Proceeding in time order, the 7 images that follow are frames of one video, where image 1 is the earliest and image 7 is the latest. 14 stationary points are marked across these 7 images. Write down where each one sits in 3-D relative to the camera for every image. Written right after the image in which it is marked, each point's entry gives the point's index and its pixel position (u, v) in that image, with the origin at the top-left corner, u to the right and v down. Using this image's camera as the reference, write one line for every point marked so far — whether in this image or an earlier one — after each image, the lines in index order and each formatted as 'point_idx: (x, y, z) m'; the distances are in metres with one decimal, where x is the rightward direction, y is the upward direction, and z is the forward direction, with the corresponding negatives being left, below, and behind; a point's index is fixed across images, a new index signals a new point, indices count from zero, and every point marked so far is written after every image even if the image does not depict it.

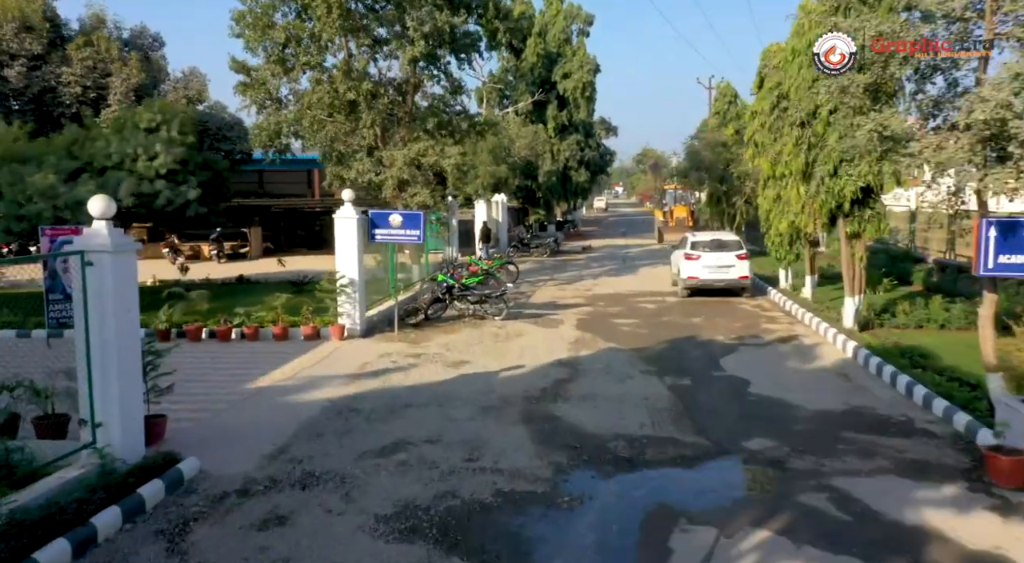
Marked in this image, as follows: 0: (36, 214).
0: (-7.4, +1.0, +12.4) m
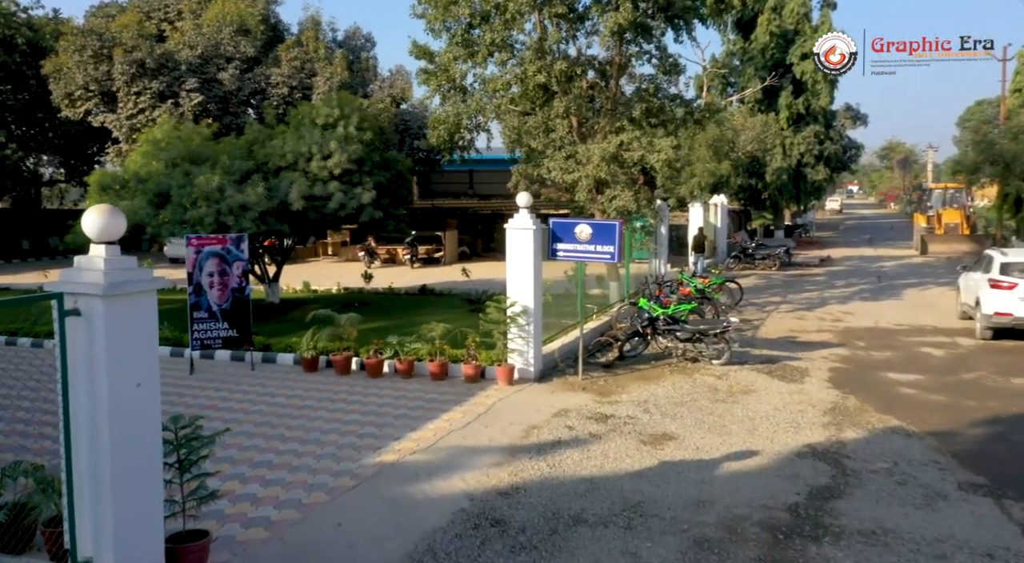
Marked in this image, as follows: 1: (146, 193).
0: (-4.5, +0.9, +11.4) m
1: (-5.4, +1.3, +11.9) m
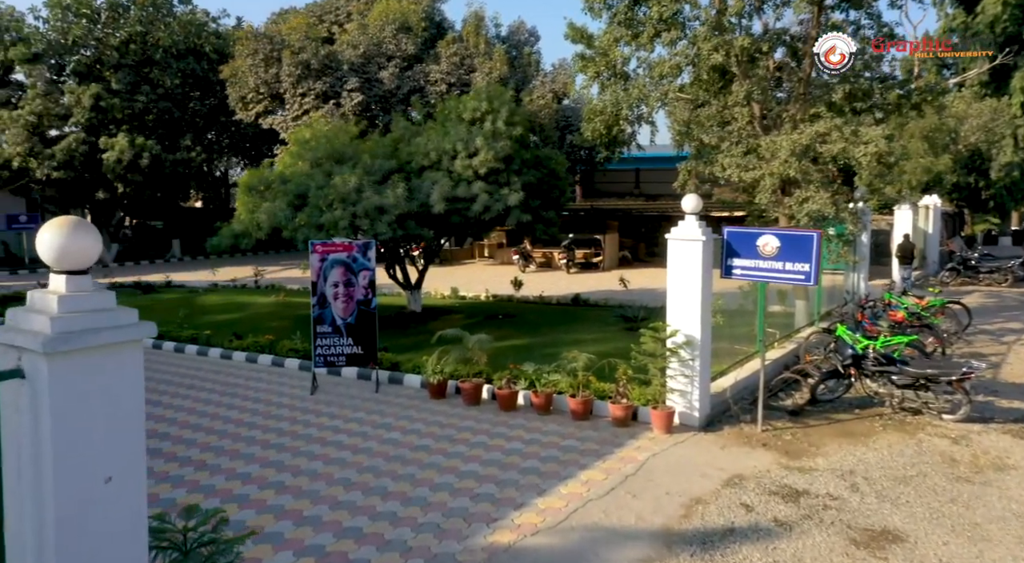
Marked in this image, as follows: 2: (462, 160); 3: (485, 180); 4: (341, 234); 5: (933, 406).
0: (-2.4, +0.8, +10.6) m
1: (-3.2, +1.2, +11.3) m
2: (-0.7, +1.7, +11.3) m
3: (-0.4, +1.5, +11.5) m
4: (-2.3, +0.6, +10.7) m
5: (+3.5, -1.0, +6.7) m
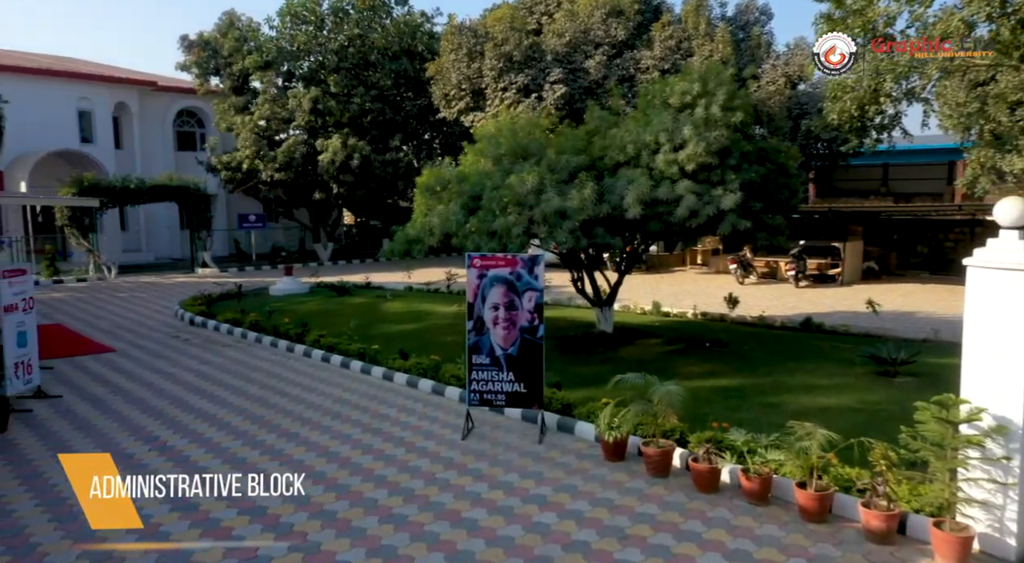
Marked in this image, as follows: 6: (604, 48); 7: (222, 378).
0: (-0.1, +0.6, +9.0) m
1: (-0.6, +1.1, +9.9) m
2: (+1.8, +1.5, +9.3) m
3: (+2.1, +1.2, +9.4) m
4: (0.0, +0.4, +9.0) m
5: (+4.5, -1.4, +3.7) m
6: (+2.3, +5.7, +19.6) m
7: (-3.6, -1.2, +10.1) m
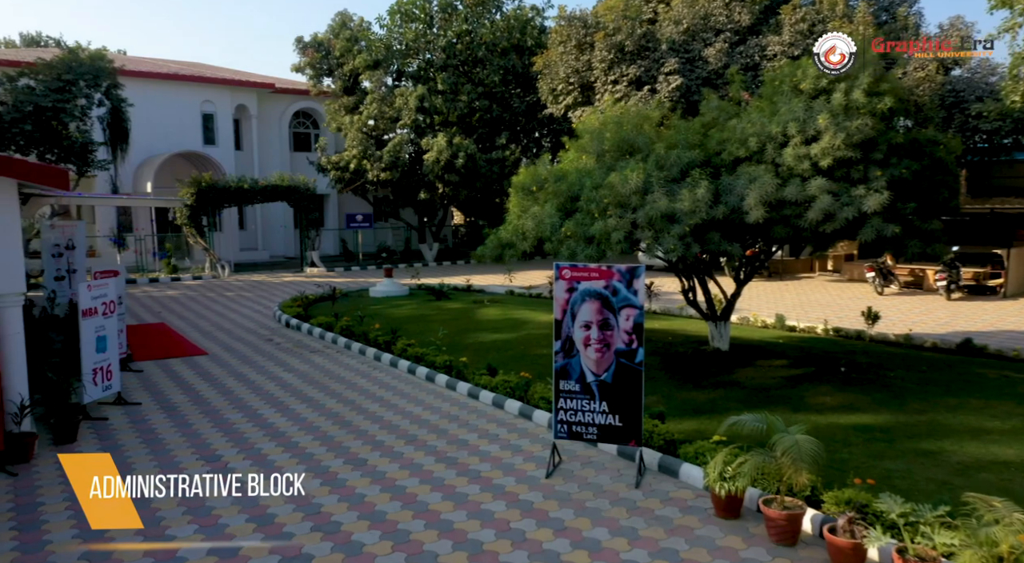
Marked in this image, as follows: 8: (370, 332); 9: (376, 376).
0: (+0.9, +0.5, +7.9) m
1: (+0.5, +1.0, +8.9) m
2: (+2.8, +1.4, +7.9) m
3: (+3.2, +1.1, +8.0) m
4: (+1.0, +0.3, +8.0) m
5: (+4.7, -1.5, +2.0) m
6: (+4.8, +5.6, +18.1) m
7: (-2.5, -1.3, +9.5) m
8: (-2.1, -0.8, +12.0) m
9: (-1.7, -1.2, +10.0) m
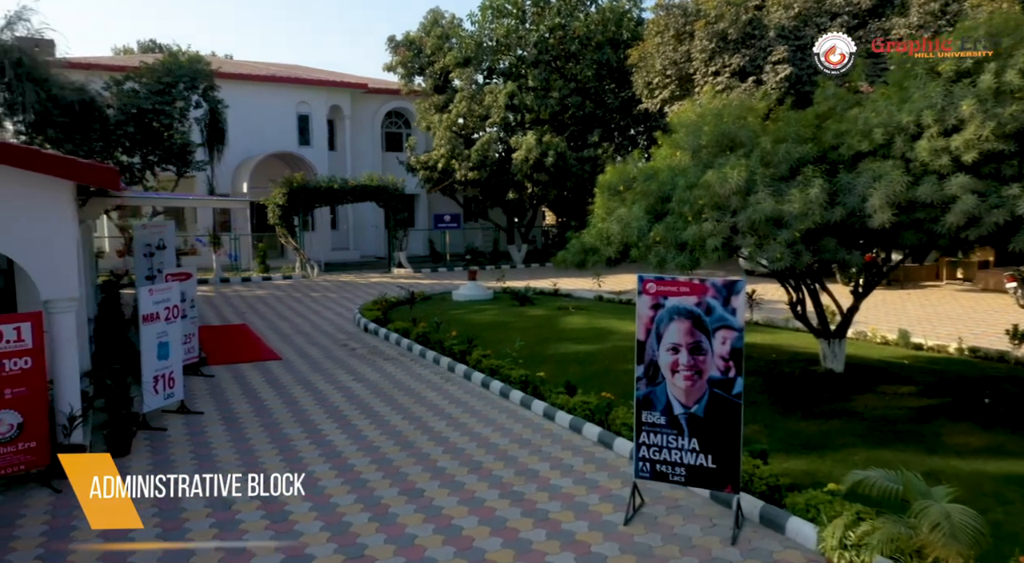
0: (+1.6, +0.4, +6.9) m
1: (+1.3, +0.9, +7.9) m
2: (+3.5, +1.2, +6.7) m
3: (+3.9, +1.0, +6.7) m
4: (+1.7, +0.2, +7.0) m
5: (+4.7, -1.7, +0.6) m
6: (+6.7, +5.4, +16.6) m
7: (-1.6, -1.3, +8.9) m
8: (-0.9, -0.8, +11.3) m
9: (-0.8, -1.3, +9.3) m
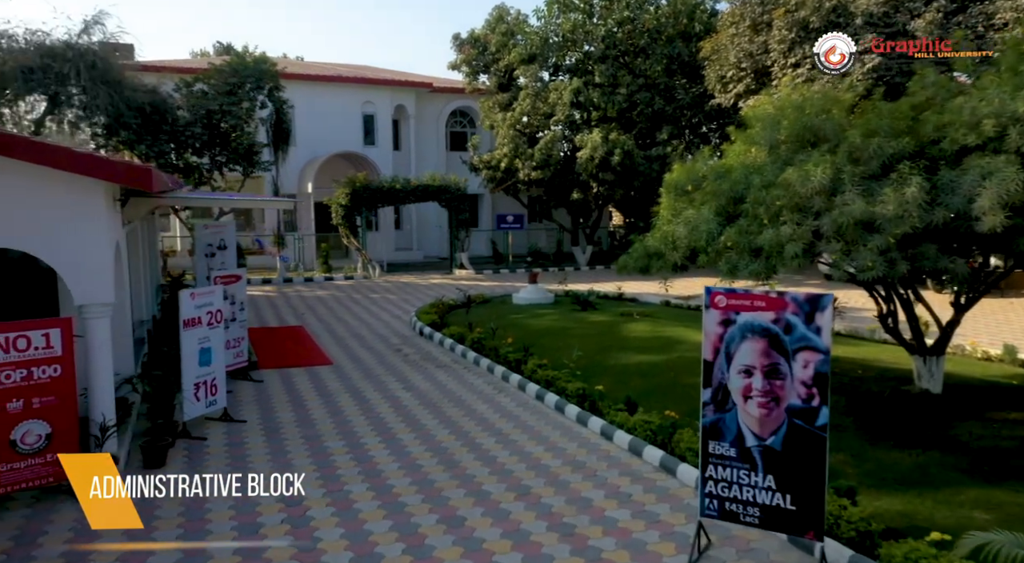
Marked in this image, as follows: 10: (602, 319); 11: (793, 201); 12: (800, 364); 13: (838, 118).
0: (+2.1, +0.3, +6.2) m
1: (+1.8, +0.8, +7.2) m
2: (+3.9, +1.1, +5.8) m
3: (+4.3, +0.9, +5.8) m
4: (+2.2, +0.1, +6.2) m
5: (+4.5, -1.8, -0.3) m
6: (+8.0, +5.3, +15.4) m
7: (-1.0, -1.4, +8.4) m
8: (-0.1, -0.9, +10.8) m
9: (-0.1, -1.3, +8.7) m
10: (+1.4, -0.6, +12.9) m
11: (+2.2, +0.7, +6.3) m
12: (+1.6, -0.5, +4.4) m
13: (+2.9, +1.5, +7.1) m
